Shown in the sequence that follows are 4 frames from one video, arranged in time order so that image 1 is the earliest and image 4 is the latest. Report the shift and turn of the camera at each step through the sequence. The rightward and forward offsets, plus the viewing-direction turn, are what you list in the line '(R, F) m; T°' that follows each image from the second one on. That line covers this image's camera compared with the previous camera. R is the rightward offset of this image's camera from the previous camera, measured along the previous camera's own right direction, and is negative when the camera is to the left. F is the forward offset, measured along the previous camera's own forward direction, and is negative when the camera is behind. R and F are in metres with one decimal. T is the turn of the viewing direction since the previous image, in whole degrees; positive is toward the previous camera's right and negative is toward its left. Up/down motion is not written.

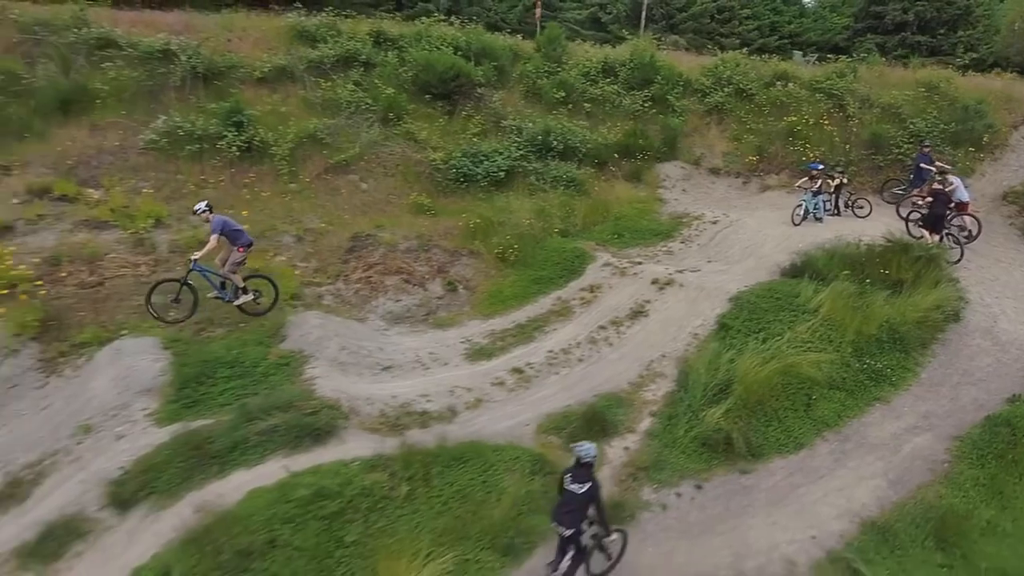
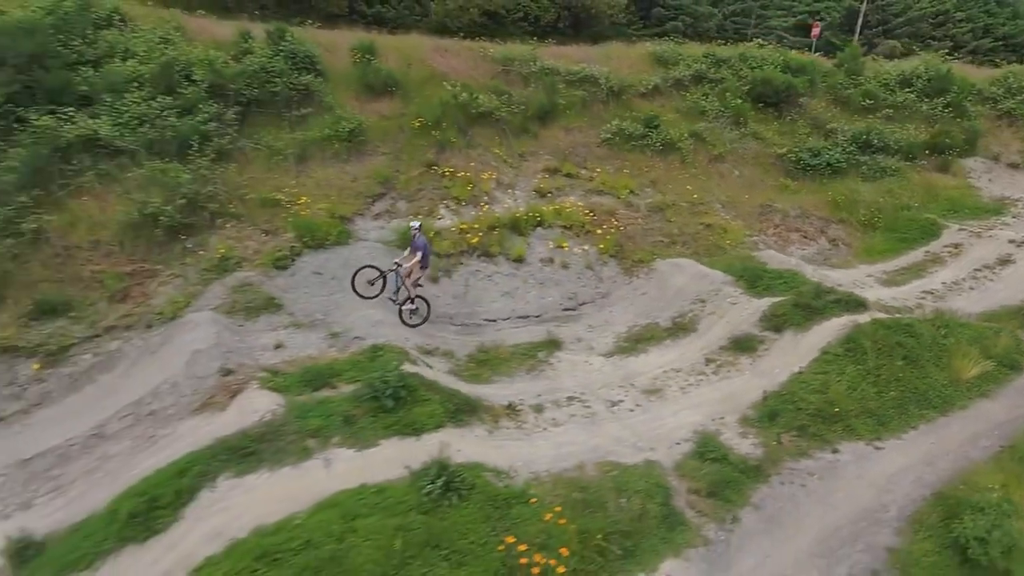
(-8.0, -7.1) m; -11°
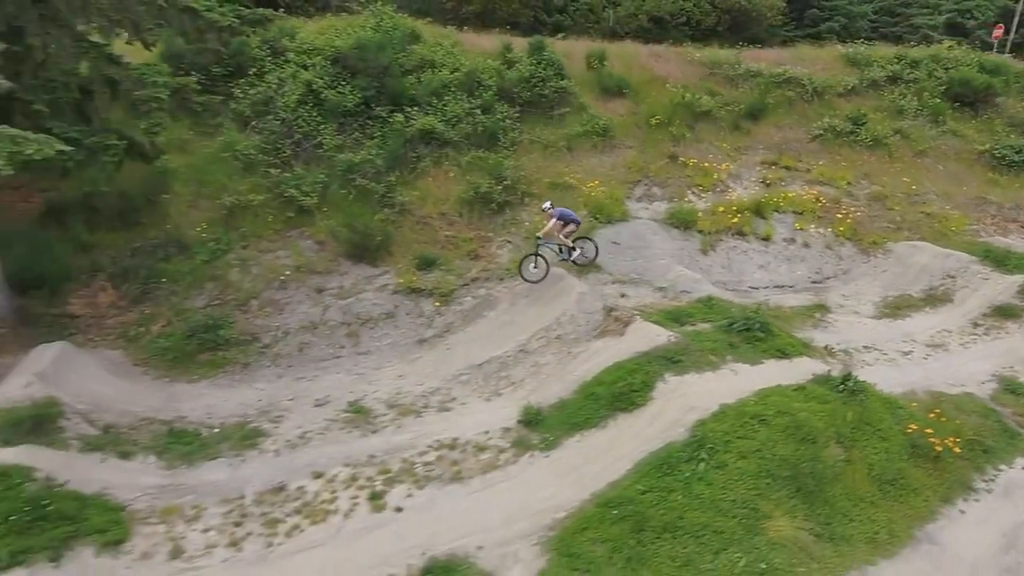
(-5.7, -3.3) m; -7°
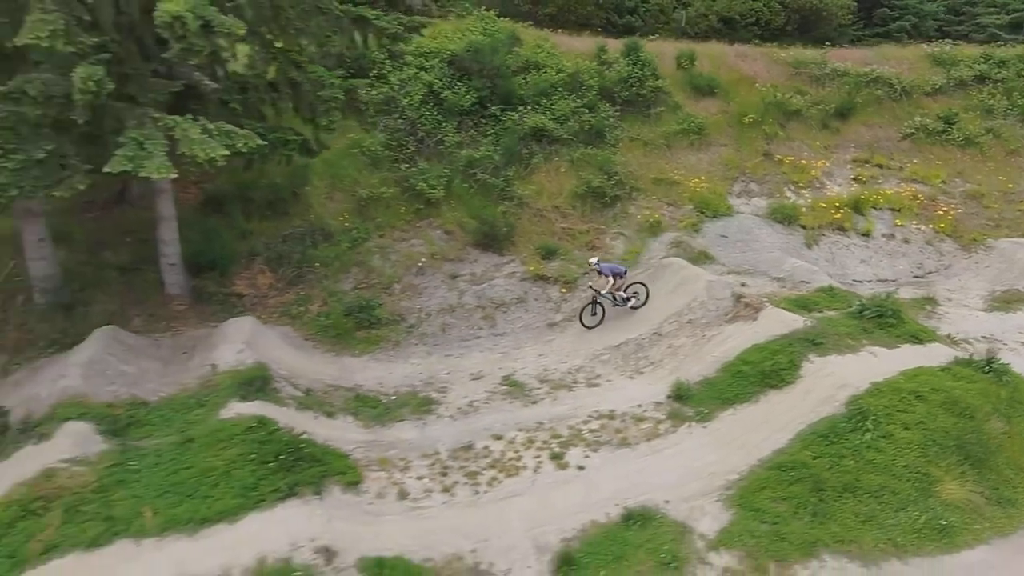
(-2.5, -1.1) m; -3°
